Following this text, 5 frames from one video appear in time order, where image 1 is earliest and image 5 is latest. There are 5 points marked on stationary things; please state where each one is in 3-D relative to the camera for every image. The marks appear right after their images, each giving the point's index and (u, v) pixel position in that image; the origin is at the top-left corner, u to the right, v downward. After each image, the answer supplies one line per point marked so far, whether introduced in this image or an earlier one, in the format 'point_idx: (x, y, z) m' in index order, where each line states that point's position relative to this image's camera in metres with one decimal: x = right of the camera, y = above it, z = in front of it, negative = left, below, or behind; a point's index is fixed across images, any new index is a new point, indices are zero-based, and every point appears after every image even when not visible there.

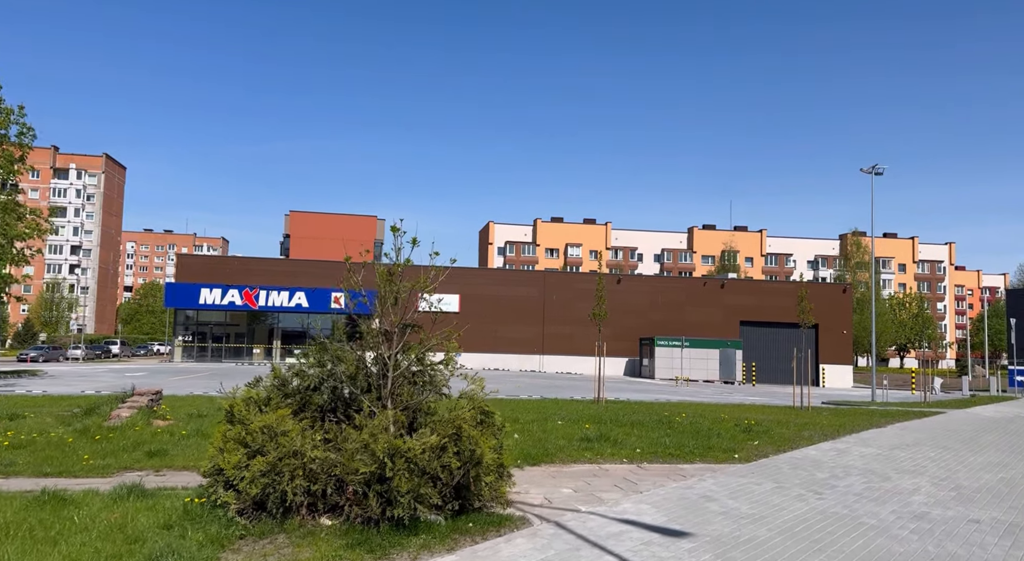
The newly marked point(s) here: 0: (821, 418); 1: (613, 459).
0: (+7.3, -3.3, +19.5) m
1: (+1.4, -2.5, +11.3) m
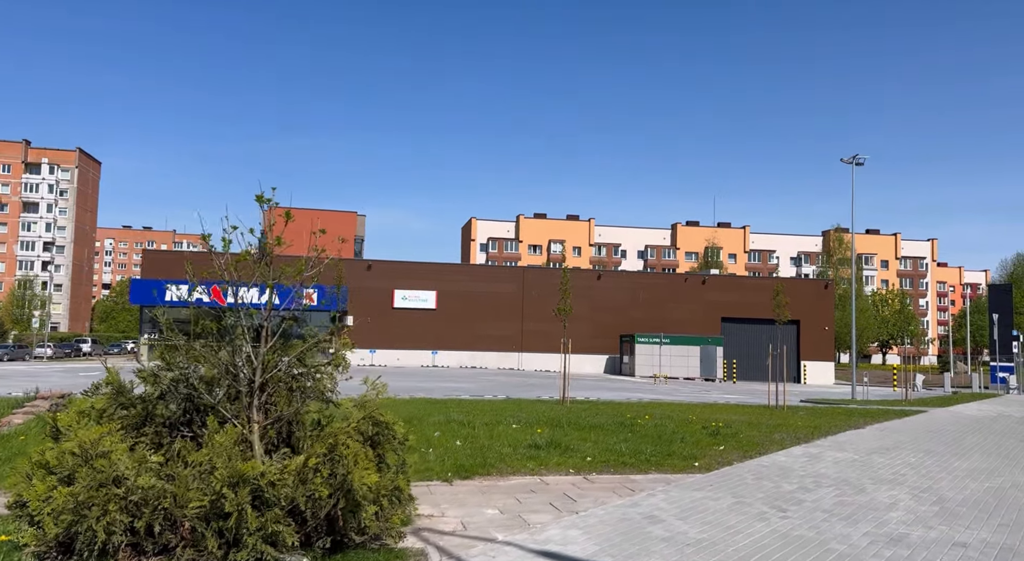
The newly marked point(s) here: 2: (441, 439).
0: (+6.4, -3.1, +18.4) m
1: (+0.6, -2.3, +10.1) m
2: (-1.1, -2.4, +12.2) m
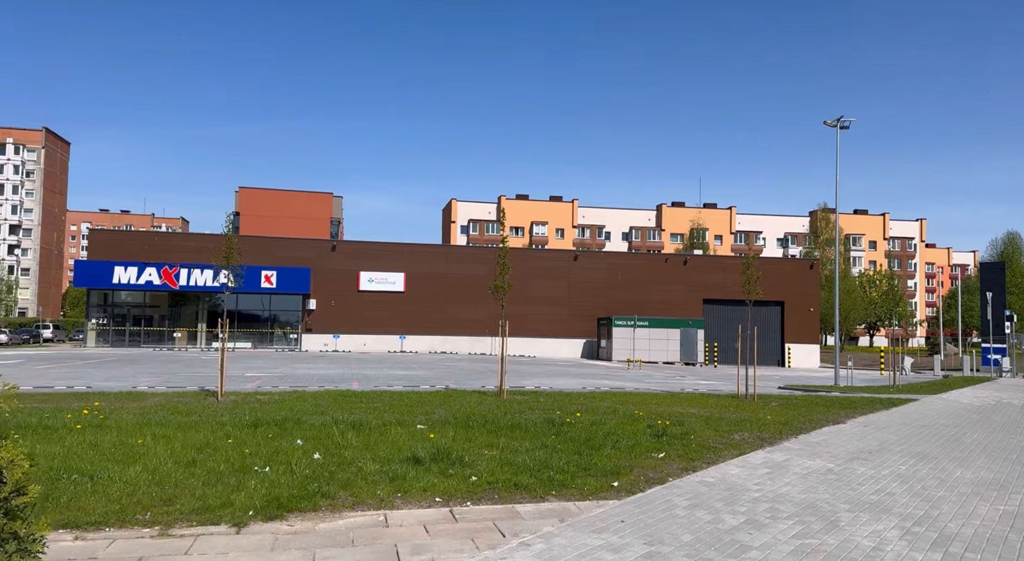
0: (+4.9, -2.5, +15.7) m
1: (-0.8, -2.0, +7.3) m
2: (-2.5, -2.0, +9.4) m
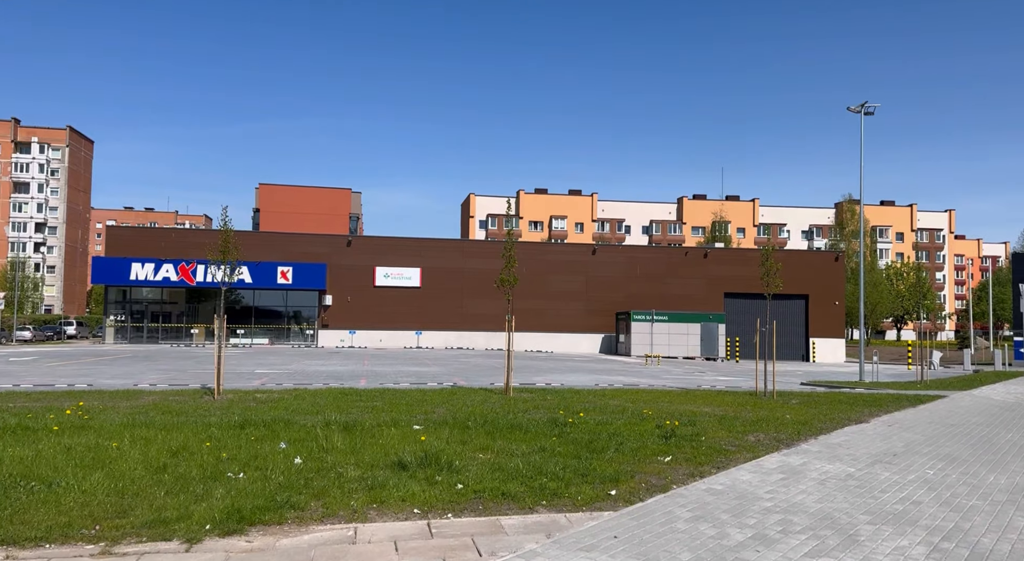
0: (+5.0, -2.4, +15.0) m
1: (-1.0, -1.9, +6.7) m
2: (-2.6, -1.9, +8.9) m
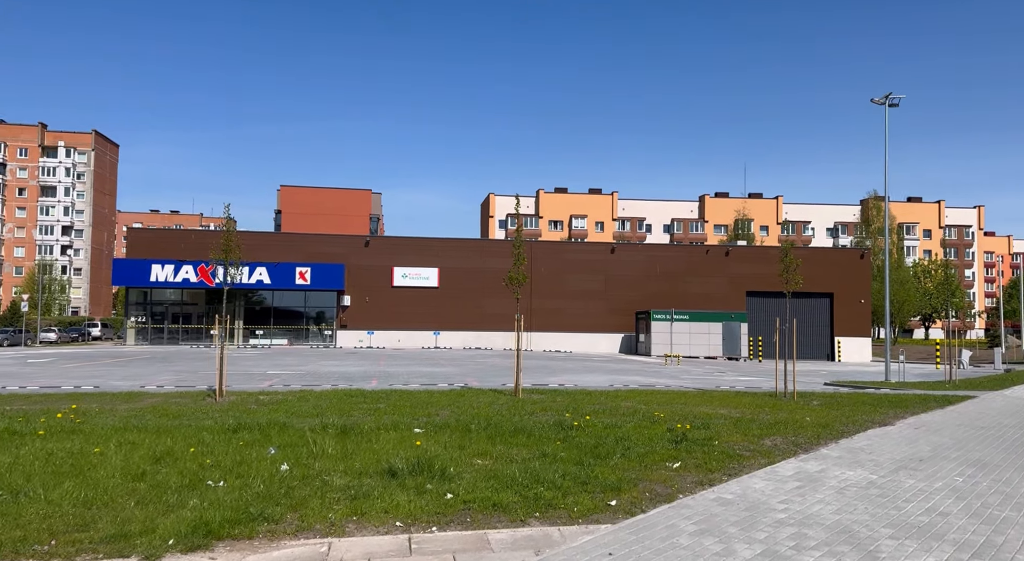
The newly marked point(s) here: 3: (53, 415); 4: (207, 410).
0: (+5.1, -2.3, +14.4) m
1: (-1.1, -1.9, +6.3) m
2: (-2.6, -1.9, +8.5) m
3: (-6.9, -2.0, +12.3) m
4: (-4.9, -2.1, +13.2) m
